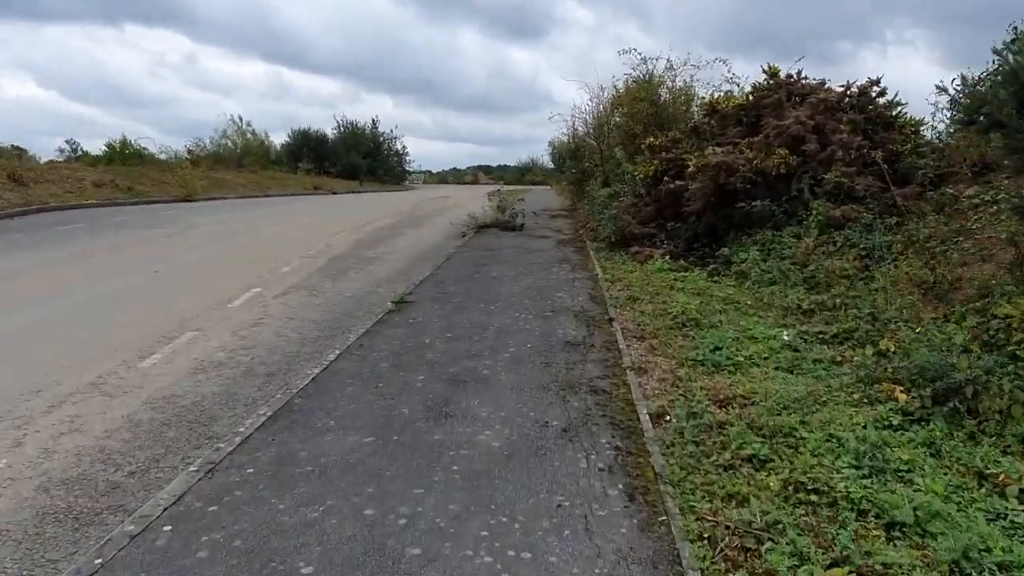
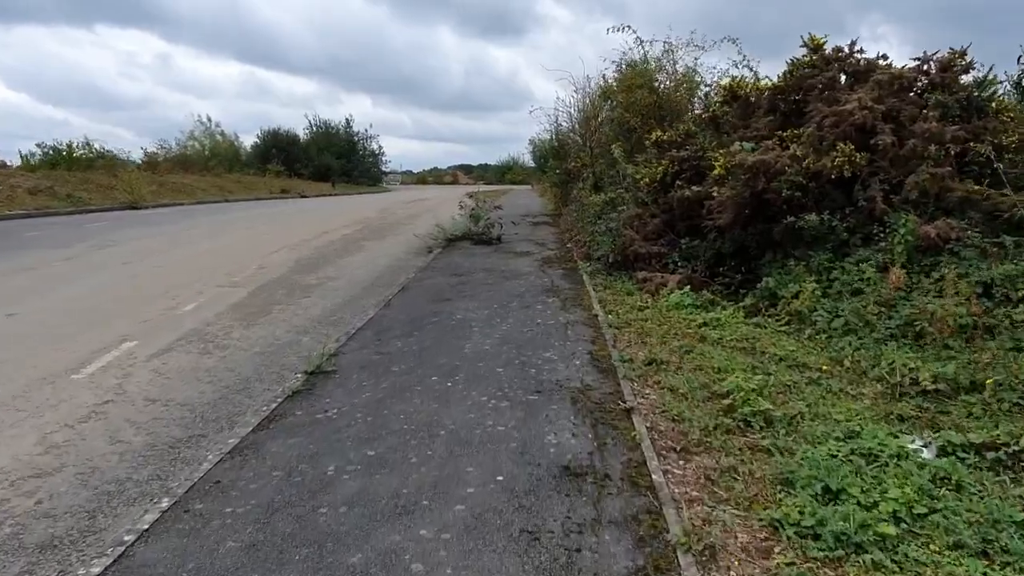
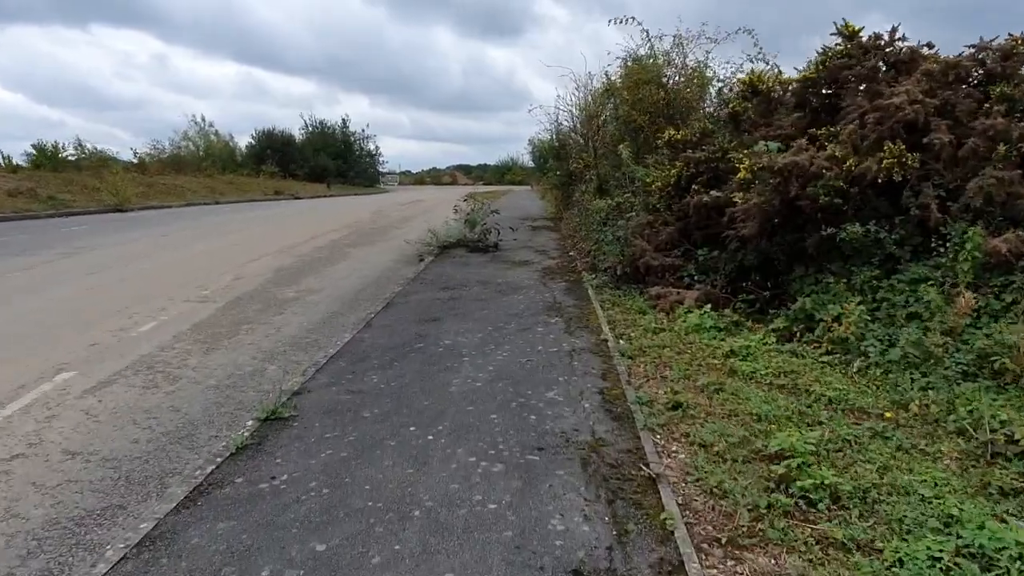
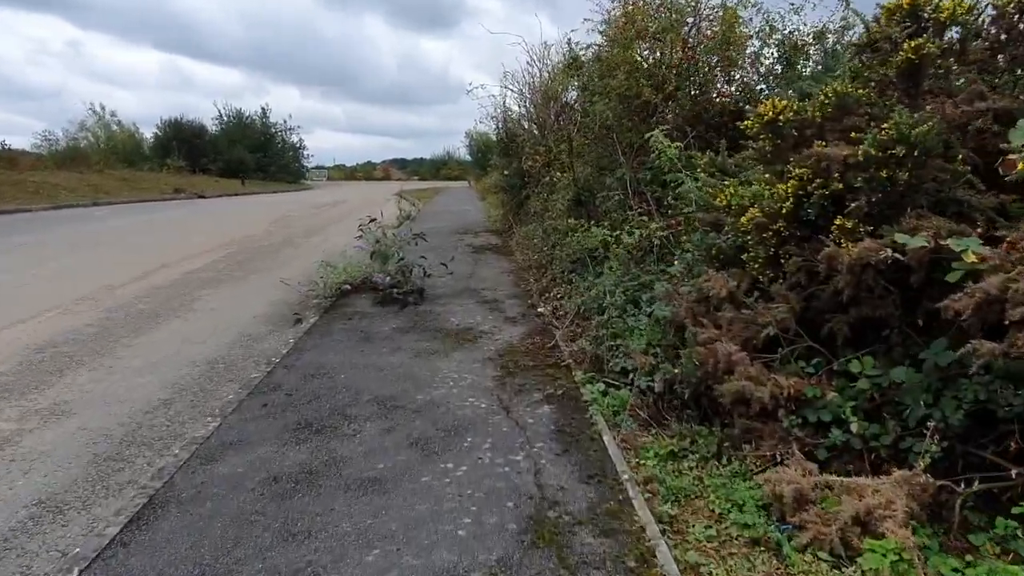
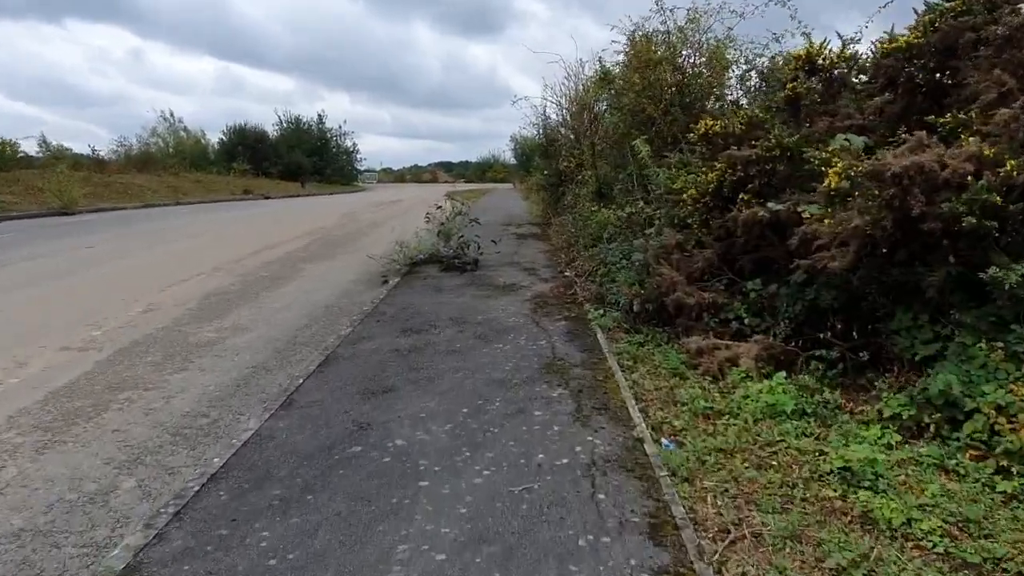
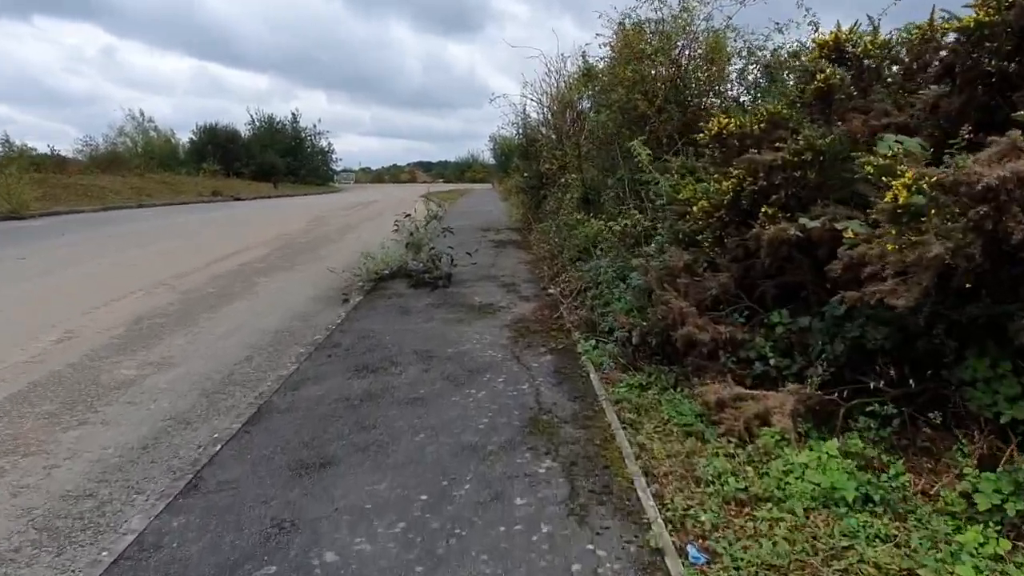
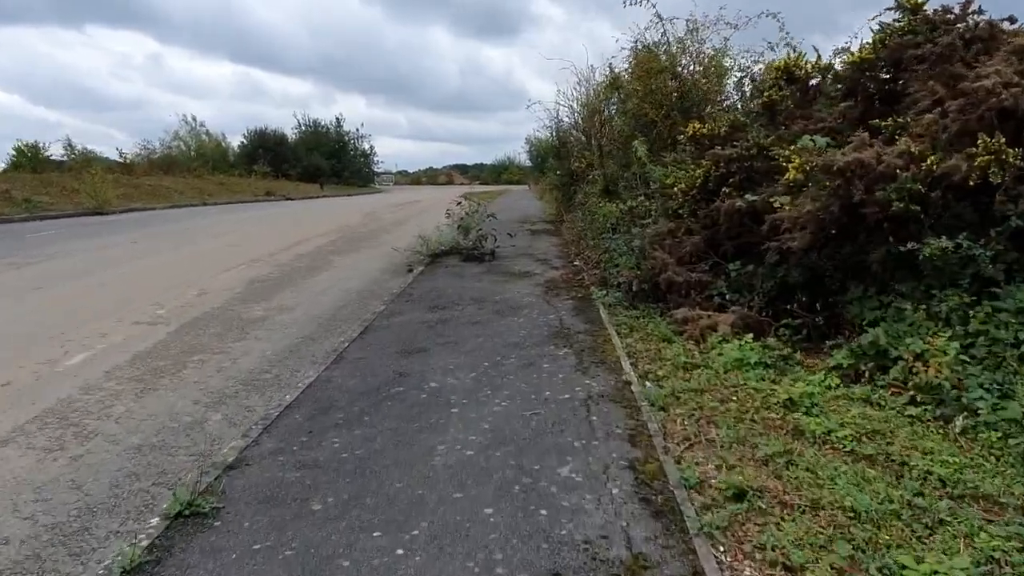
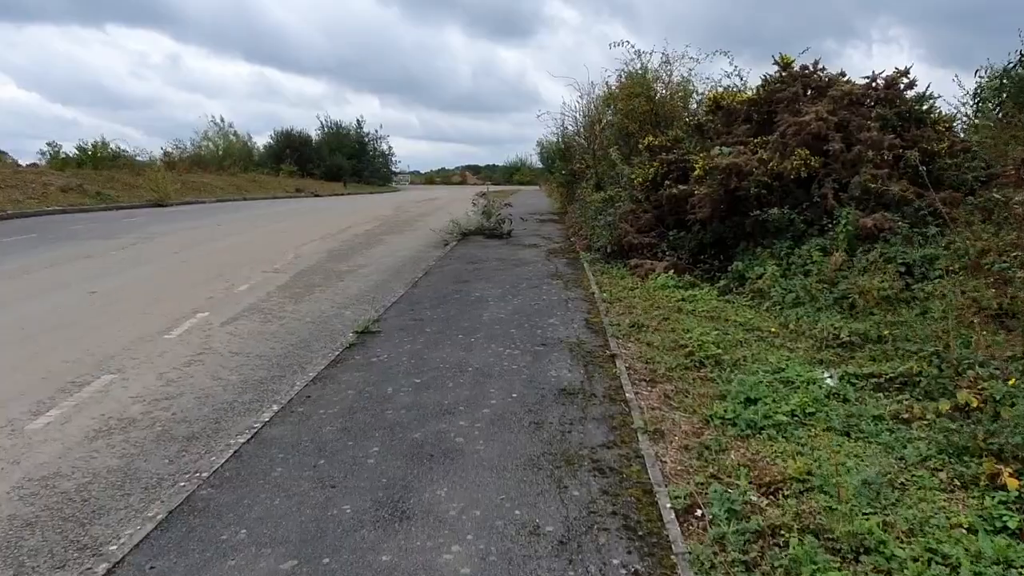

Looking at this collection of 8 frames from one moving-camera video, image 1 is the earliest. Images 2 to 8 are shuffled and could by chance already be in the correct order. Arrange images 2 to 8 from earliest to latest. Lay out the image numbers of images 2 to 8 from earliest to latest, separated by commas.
8, 2, 3, 7, 5, 6, 4
